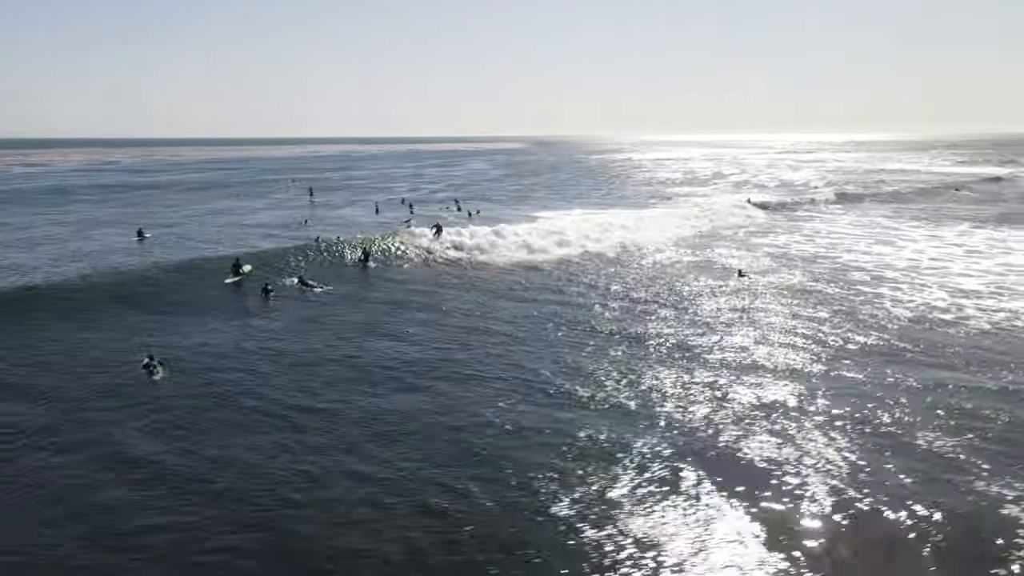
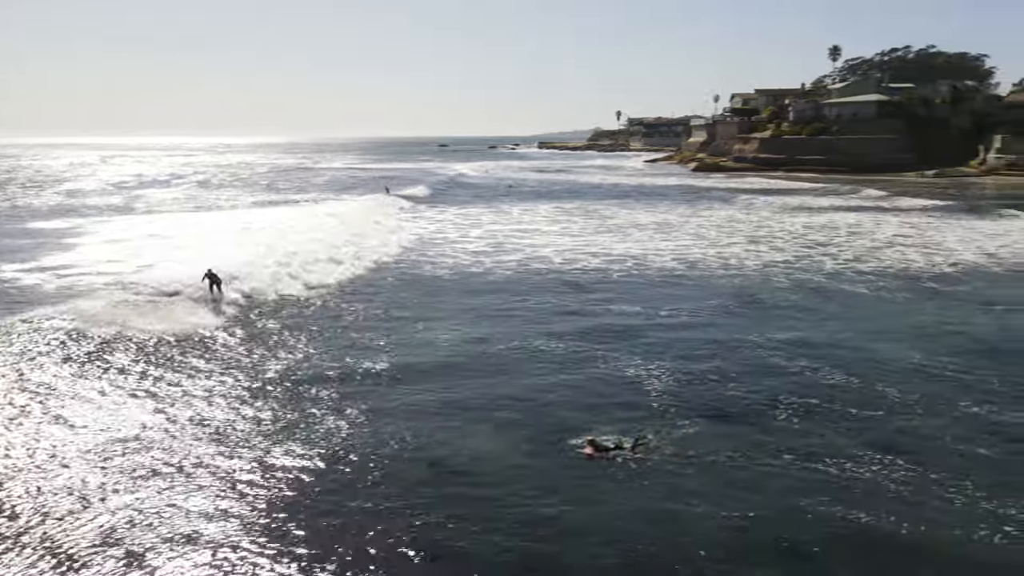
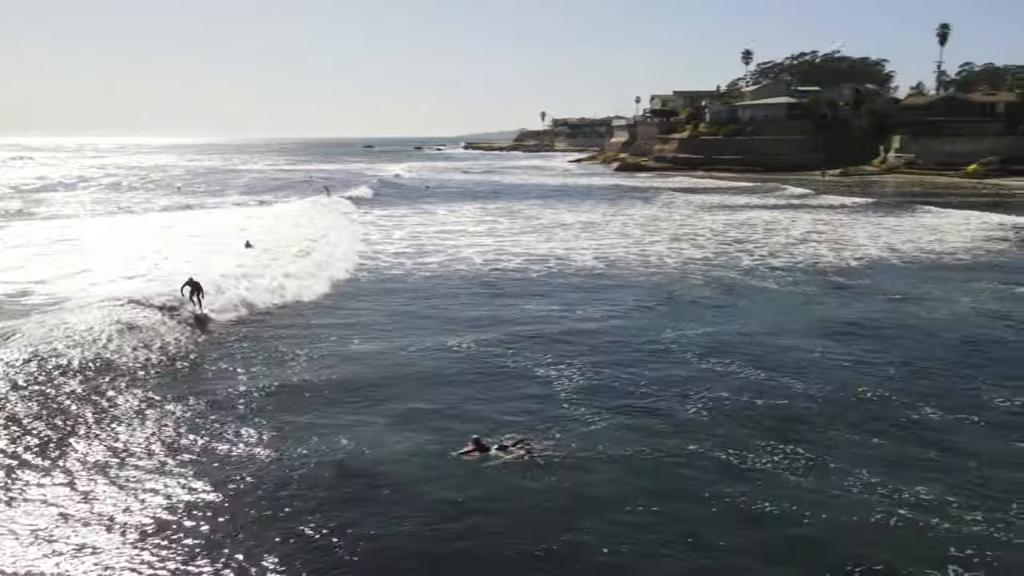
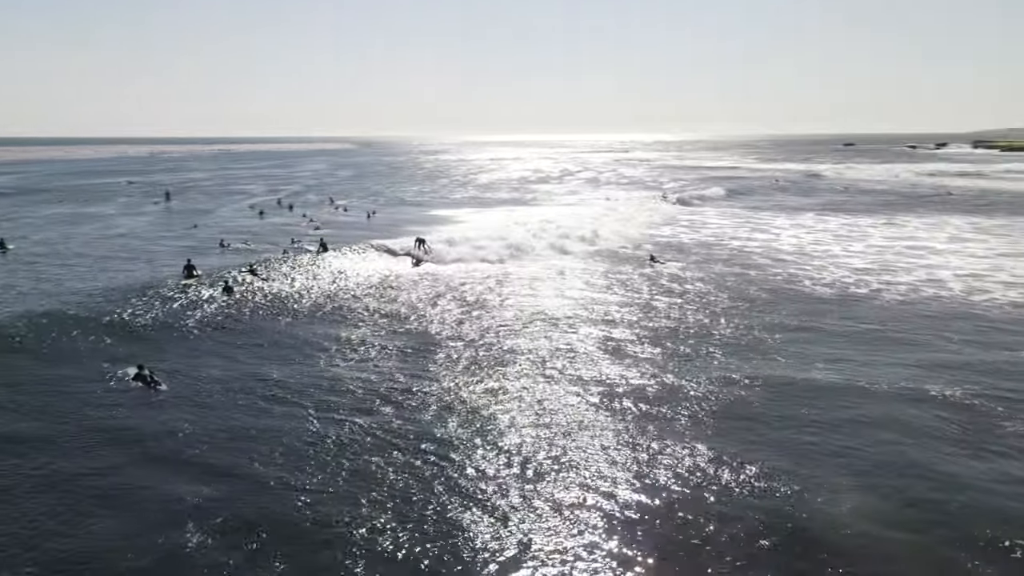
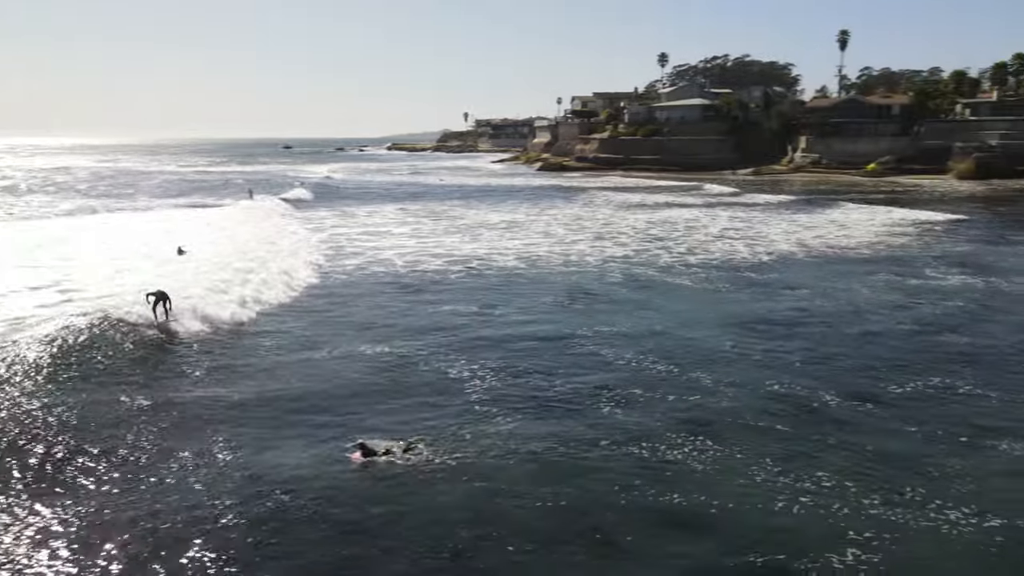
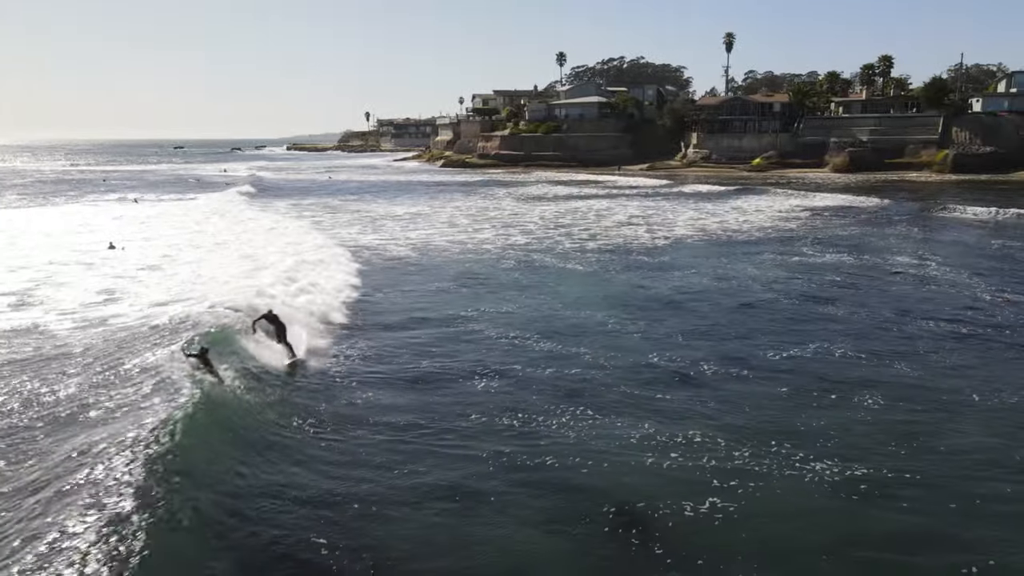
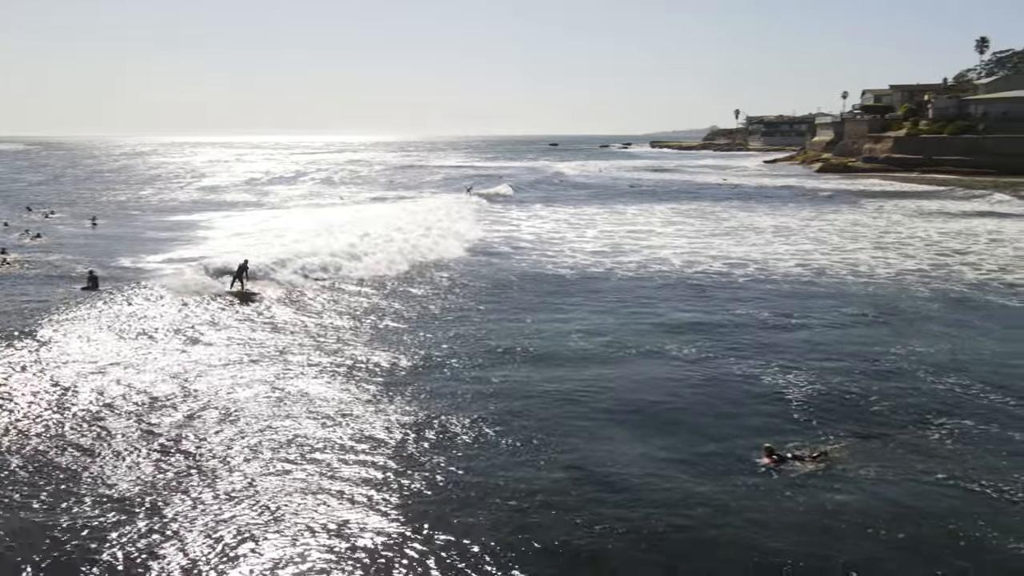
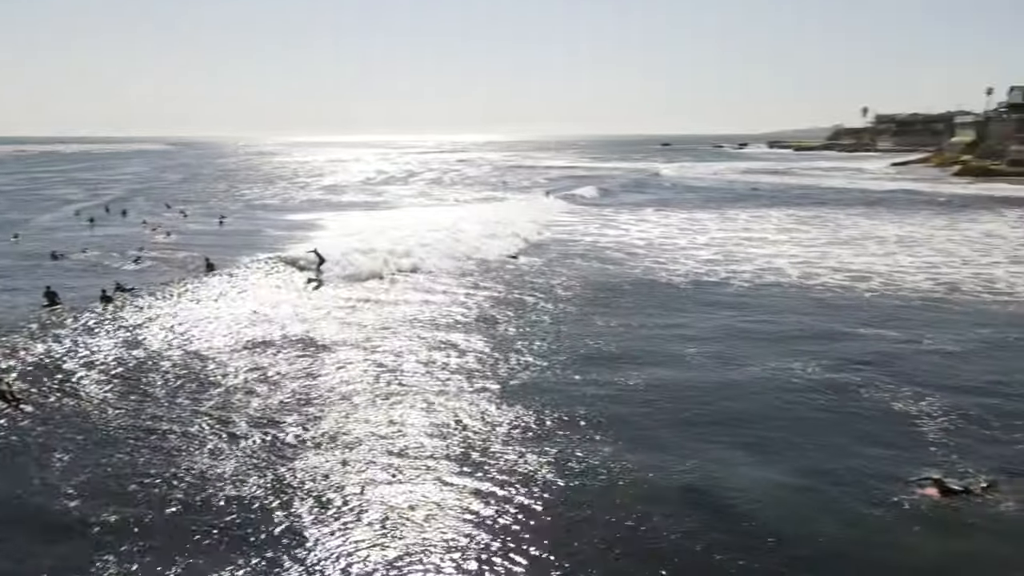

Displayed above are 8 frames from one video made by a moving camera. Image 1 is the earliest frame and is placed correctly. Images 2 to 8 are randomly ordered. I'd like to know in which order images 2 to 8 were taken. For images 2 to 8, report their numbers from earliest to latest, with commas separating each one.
4, 8, 7, 2, 3, 5, 6
